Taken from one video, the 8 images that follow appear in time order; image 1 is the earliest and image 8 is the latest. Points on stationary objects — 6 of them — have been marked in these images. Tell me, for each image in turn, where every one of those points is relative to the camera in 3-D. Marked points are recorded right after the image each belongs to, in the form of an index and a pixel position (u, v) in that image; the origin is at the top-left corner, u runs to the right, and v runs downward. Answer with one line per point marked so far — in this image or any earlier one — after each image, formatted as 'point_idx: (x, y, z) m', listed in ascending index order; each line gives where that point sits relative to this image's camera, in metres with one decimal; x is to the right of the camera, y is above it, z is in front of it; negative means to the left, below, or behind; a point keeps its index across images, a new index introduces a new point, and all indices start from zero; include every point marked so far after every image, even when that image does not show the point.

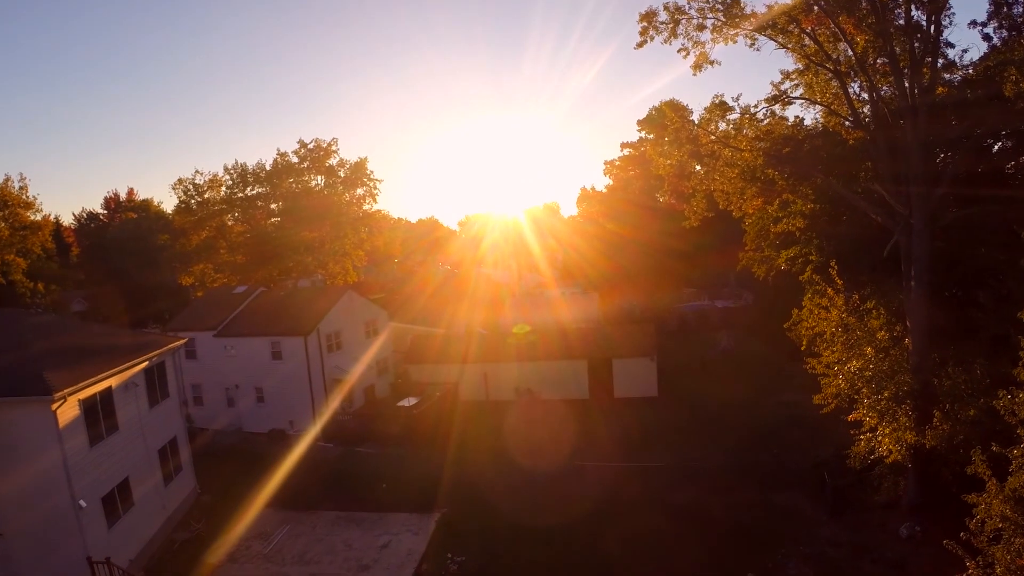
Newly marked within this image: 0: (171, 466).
0: (-10.1, -5.3, +19.5) m
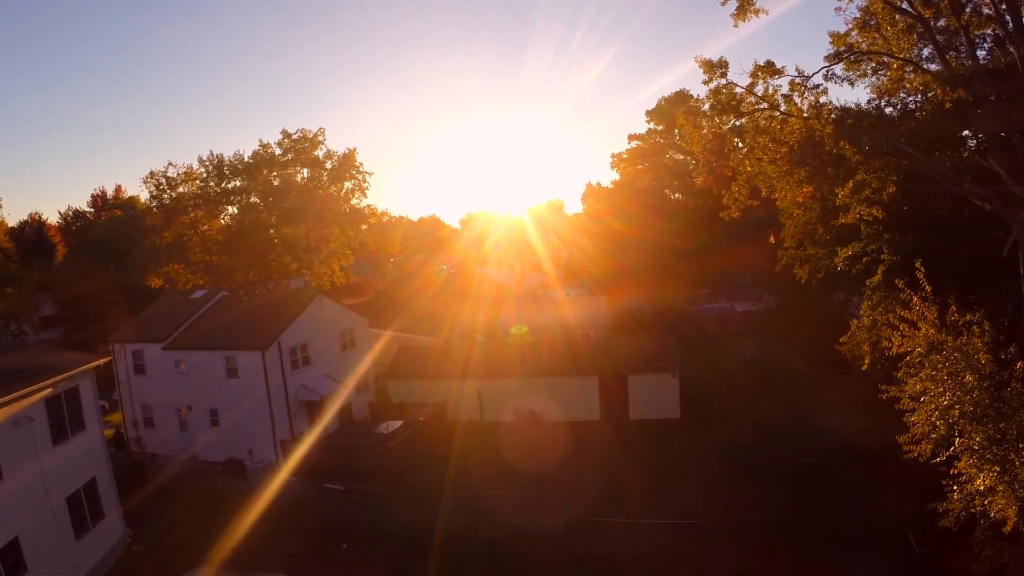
0: (-10.2, -5.5, +15.8) m
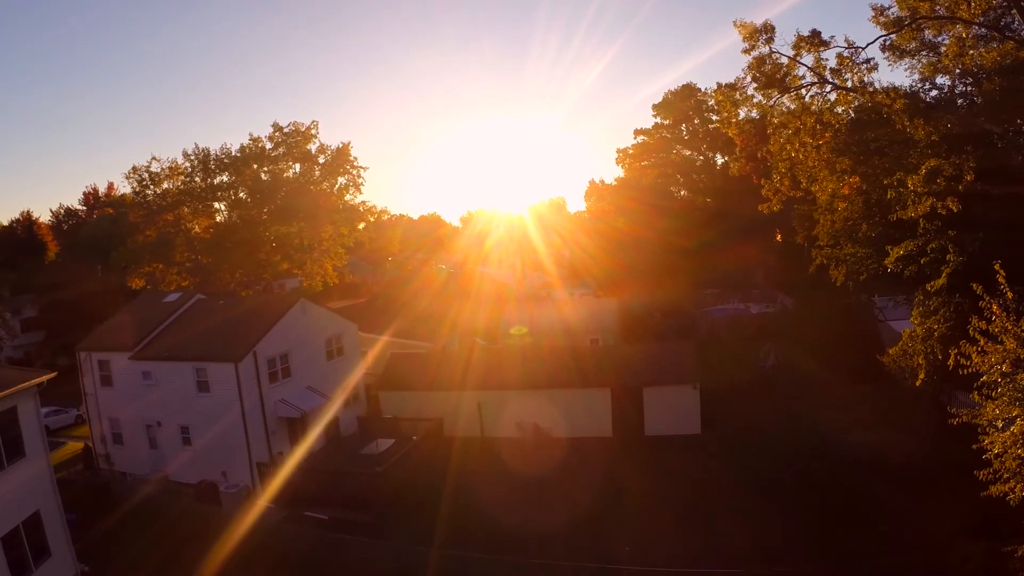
0: (-10.1, -5.6, +13.7) m
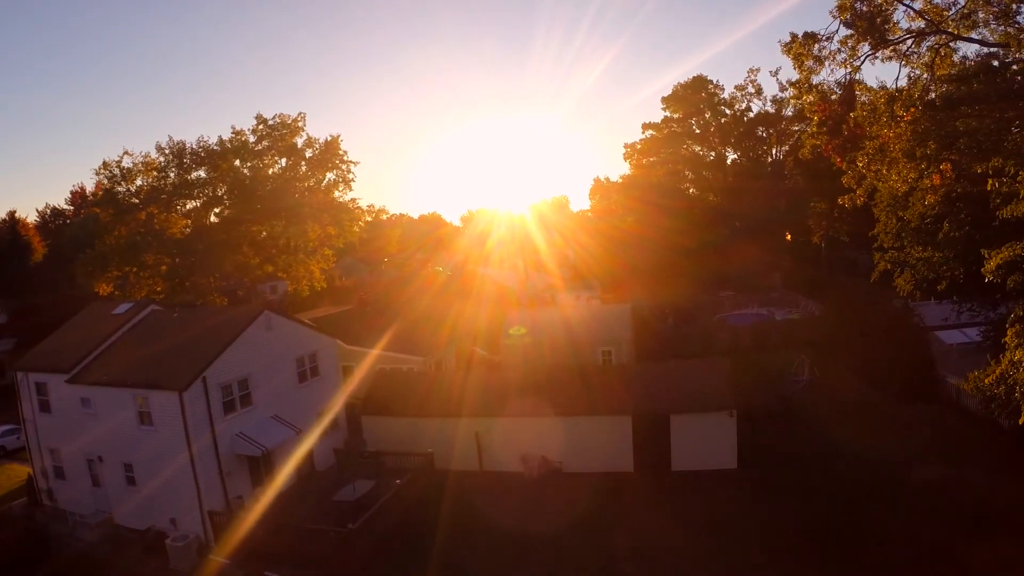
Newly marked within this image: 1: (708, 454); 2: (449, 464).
0: (-10.0, -5.9, +10.7) m
1: (+5.3, -4.5, +17.9) m
2: (-1.8, -5.2, +19.4) m
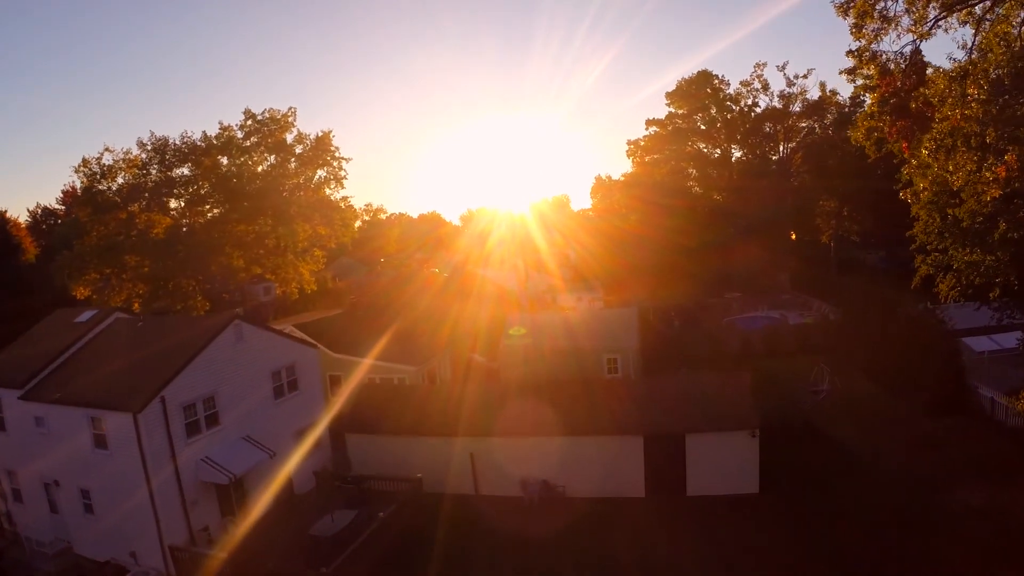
0: (-10.1, -6.0, +9.0) m
1: (+5.3, -4.6, +16.2) m
2: (-1.9, -5.3, +17.7) m
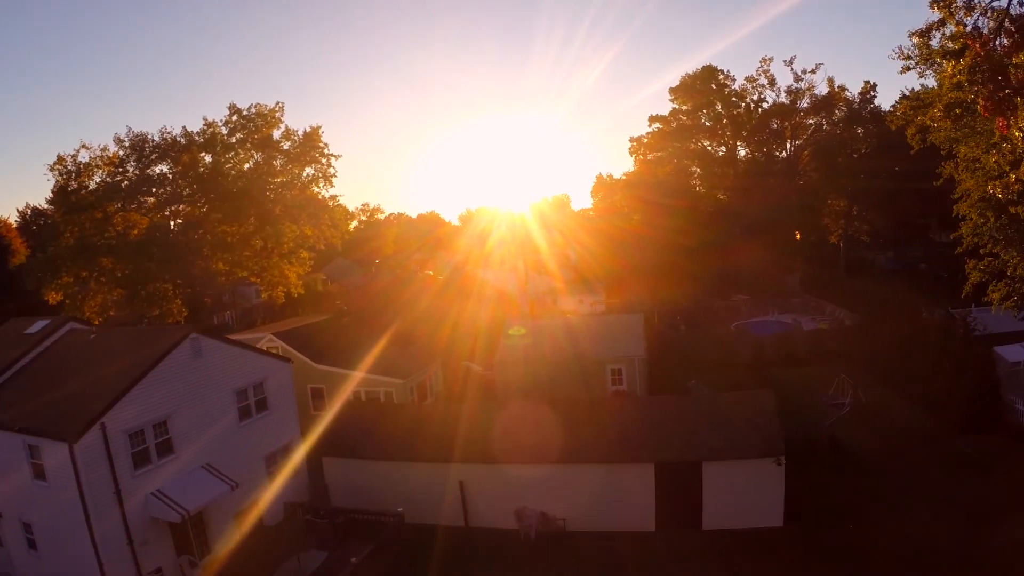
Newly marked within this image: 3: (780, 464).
0: (-10.2, -6.2, +7.3) m
1: (+5.2, -4.8, +14.5) m
2: (-2.0, -5.5, +16.0) m
3: (+5.7, -3.7, +14.1) m
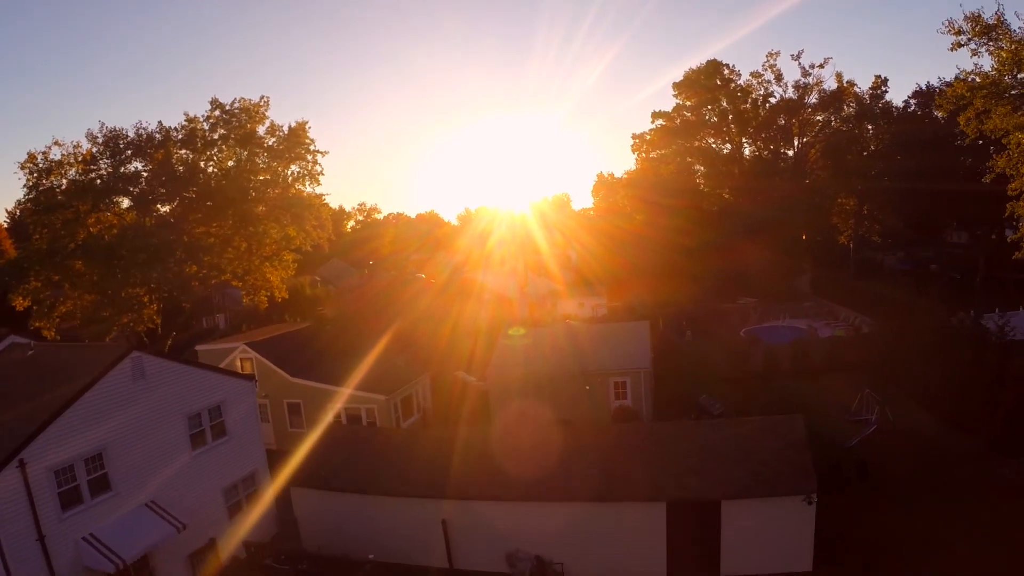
0: (-10.4, -6.4, +5.5) m
1: (+5.0, -5.0, +12.7) m
2: (-2.2, -5.7, +14.2) m
3: (+5.5, -3.9, +12.3) m
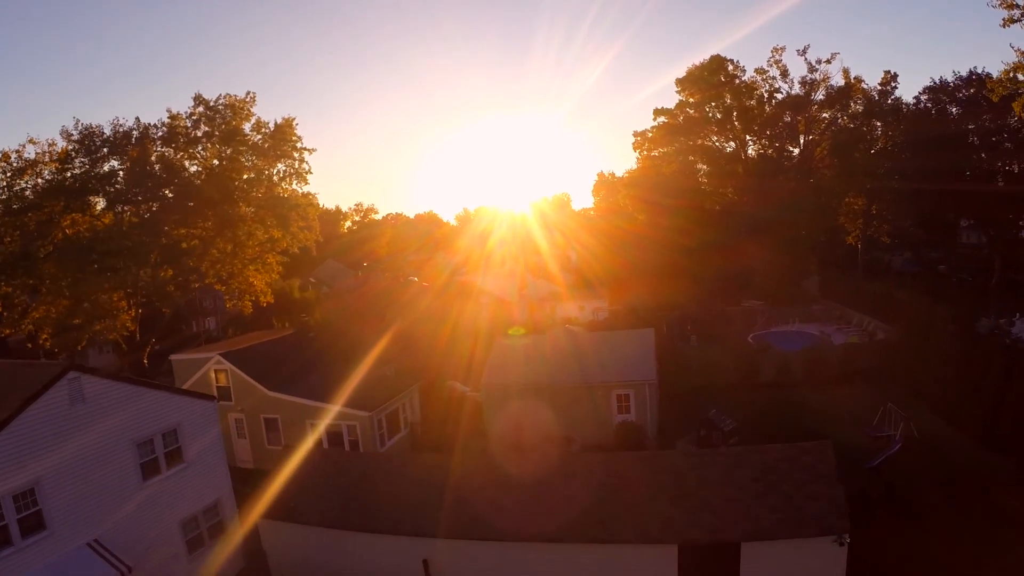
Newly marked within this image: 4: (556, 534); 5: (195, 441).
0: (-10.5, -6.6, +4.1) m
1: (+4.8, -5.2, +11.2) m
2: (-2.3, -5.9, +12.8) m
3: (+5.4, -4.1, +10.9) m
4: (+0.9, -4.2, +11.6) m
5: (-6.2, -3.0, +13.1) m
